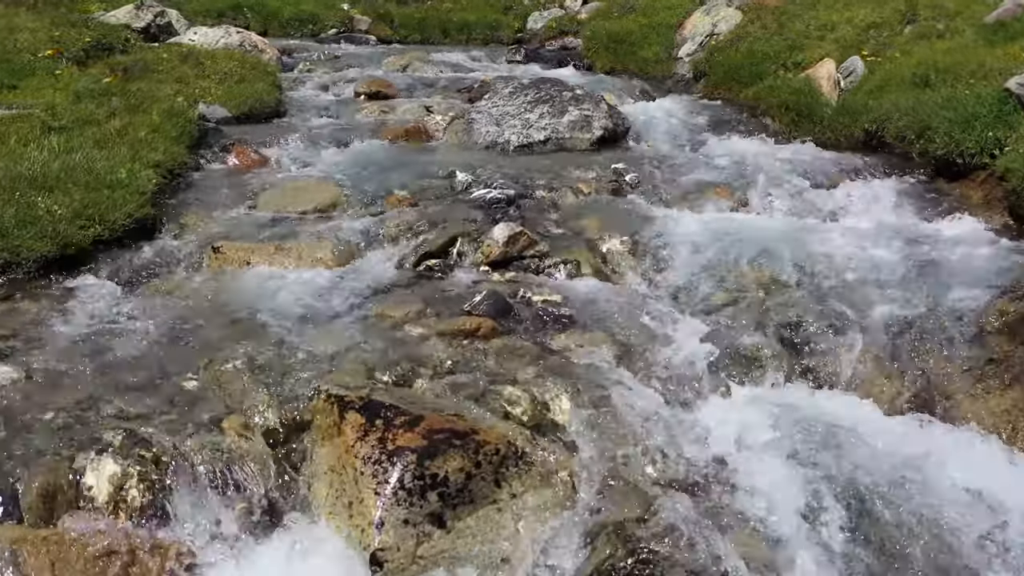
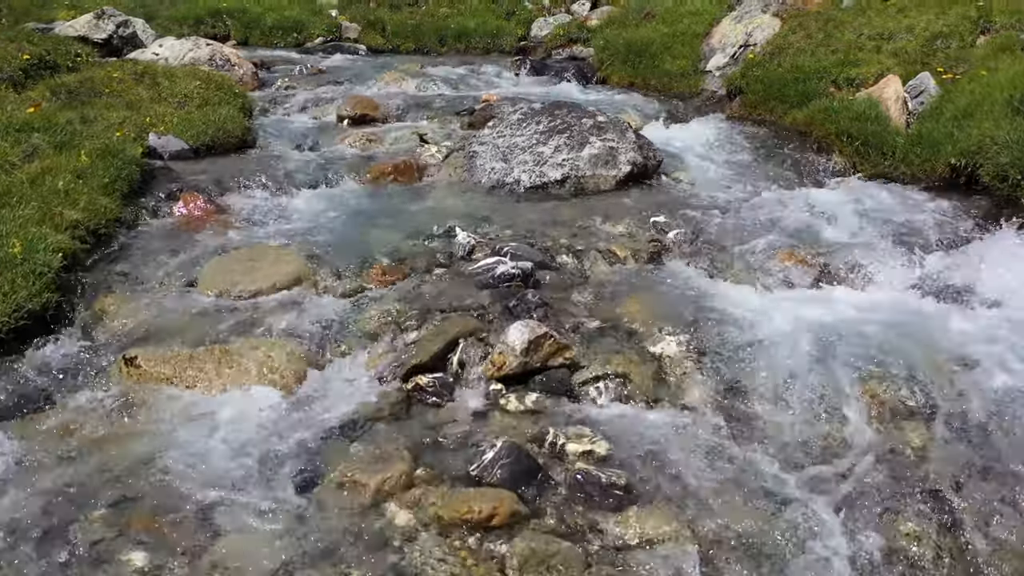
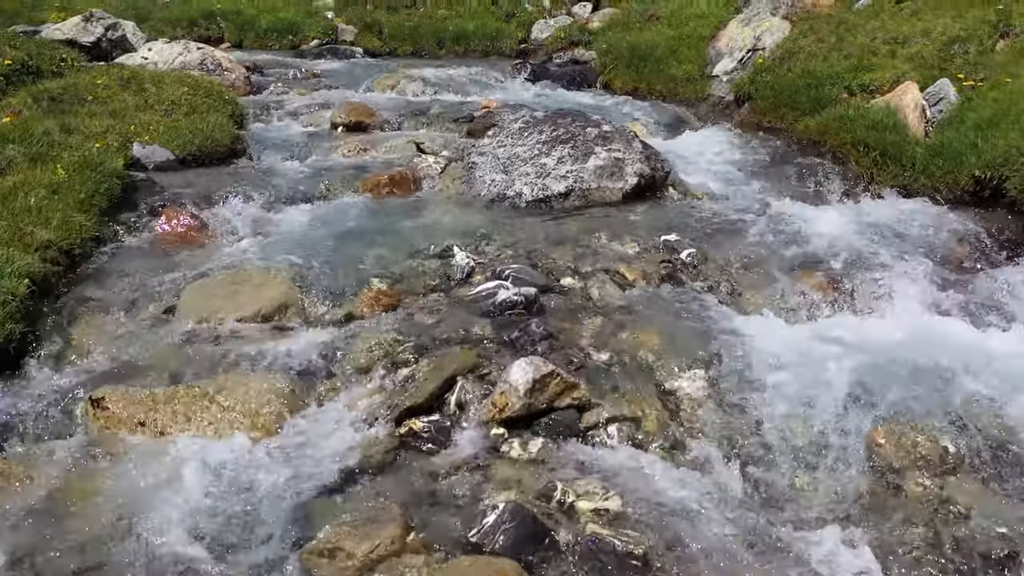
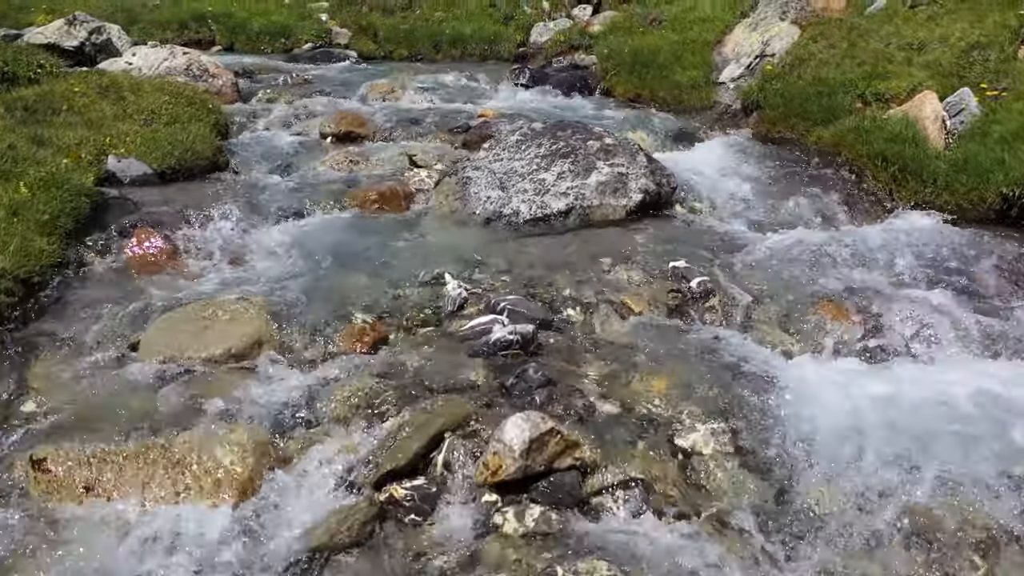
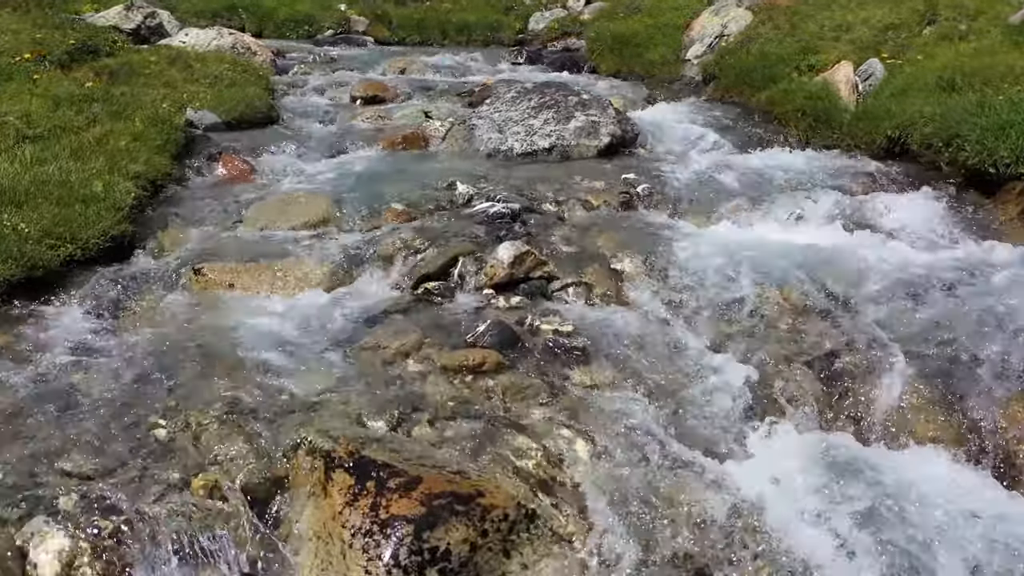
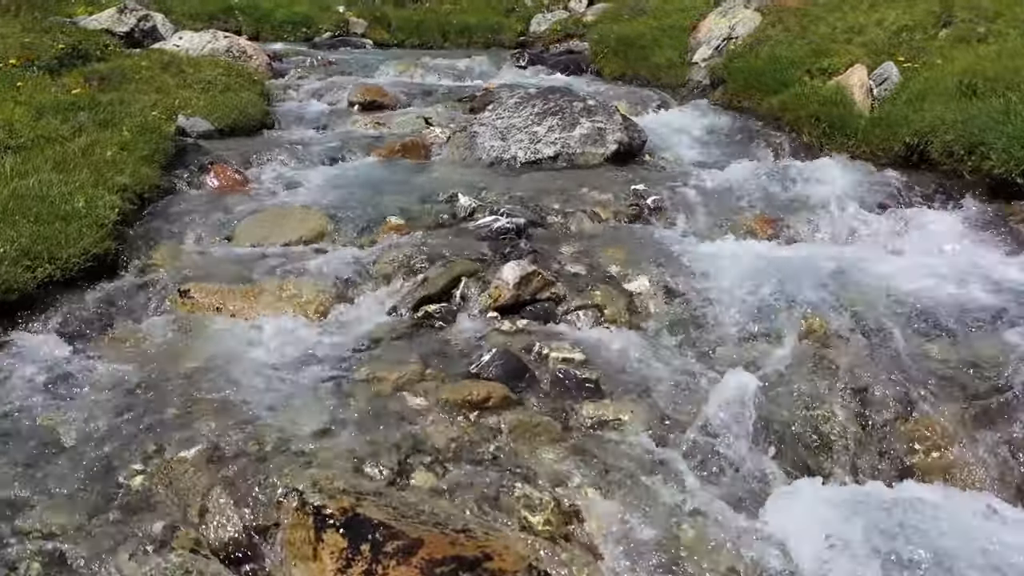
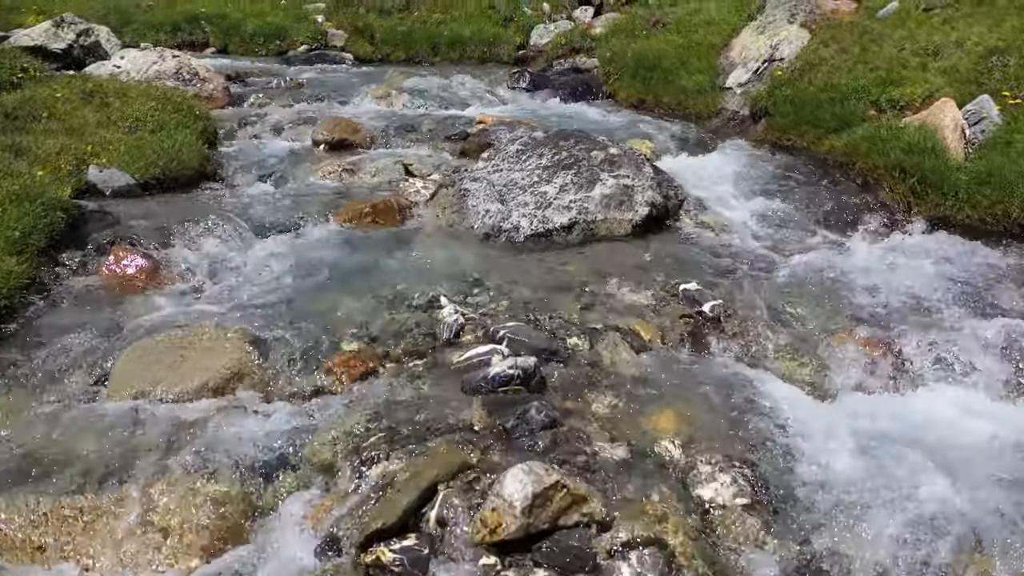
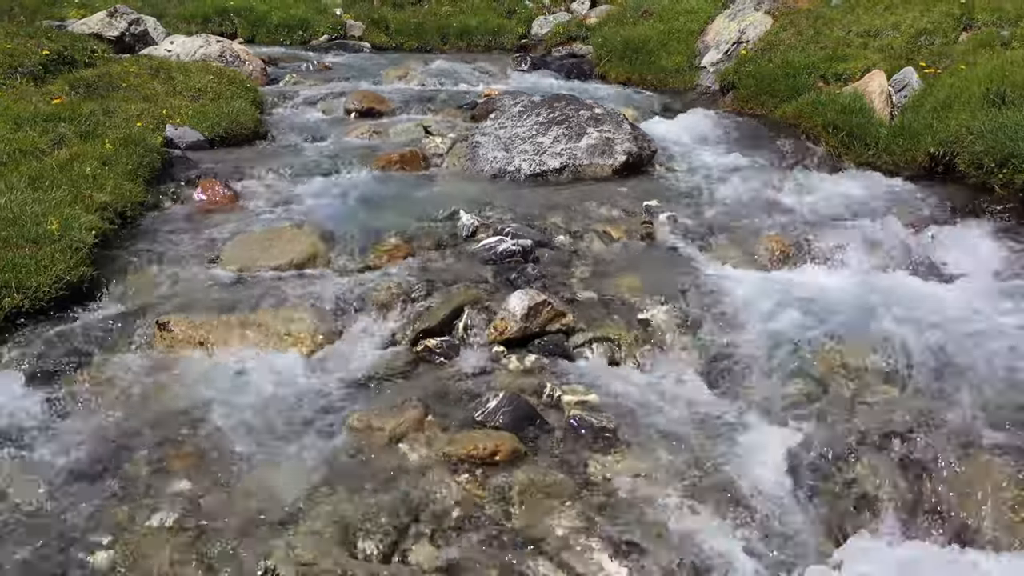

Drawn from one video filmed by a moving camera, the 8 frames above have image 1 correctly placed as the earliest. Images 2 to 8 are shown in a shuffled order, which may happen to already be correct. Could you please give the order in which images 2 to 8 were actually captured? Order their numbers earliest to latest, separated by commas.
5, 6, 8, 2, 3, 4, 7
